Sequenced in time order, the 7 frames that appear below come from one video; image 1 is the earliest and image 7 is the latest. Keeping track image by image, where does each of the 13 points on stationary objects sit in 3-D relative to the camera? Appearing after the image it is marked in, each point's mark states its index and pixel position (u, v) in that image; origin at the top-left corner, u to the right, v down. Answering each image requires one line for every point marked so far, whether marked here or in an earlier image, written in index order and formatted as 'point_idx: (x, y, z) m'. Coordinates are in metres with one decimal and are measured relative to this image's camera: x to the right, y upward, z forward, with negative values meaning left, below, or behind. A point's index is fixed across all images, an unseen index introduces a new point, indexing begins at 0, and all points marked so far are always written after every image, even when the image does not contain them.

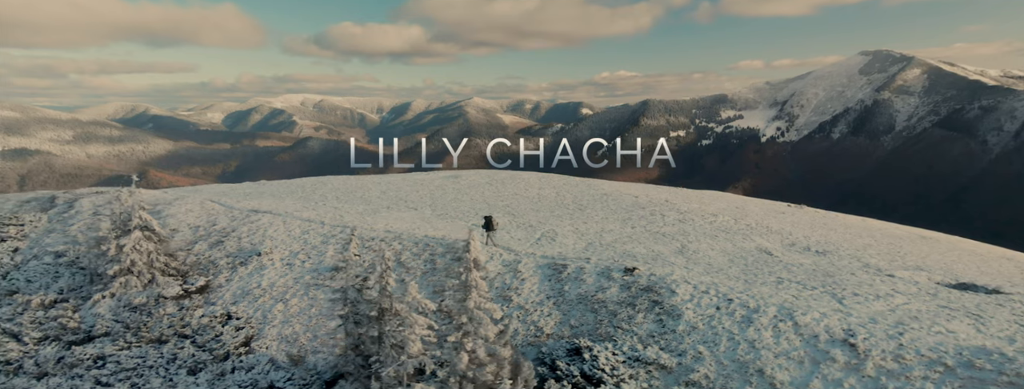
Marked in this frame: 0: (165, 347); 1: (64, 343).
0: (-11.2, -5.0, +15.6) m
1: (-15.5, -5.1, +16.3) m
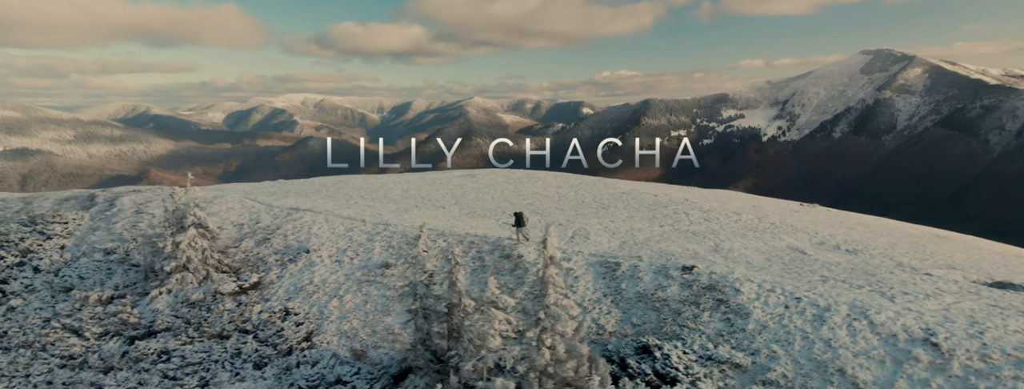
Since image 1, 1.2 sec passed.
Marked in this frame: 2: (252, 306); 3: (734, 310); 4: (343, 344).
0: (-9.3, -4.8, +15.7) m
1: (-13.6, -5.0, +16.6) m
2: (-9.5, -4.1, +17.7) m
3: (+6.5, -3.4, +13.7) m
4: (-5.4, -4.8, +15.5) m
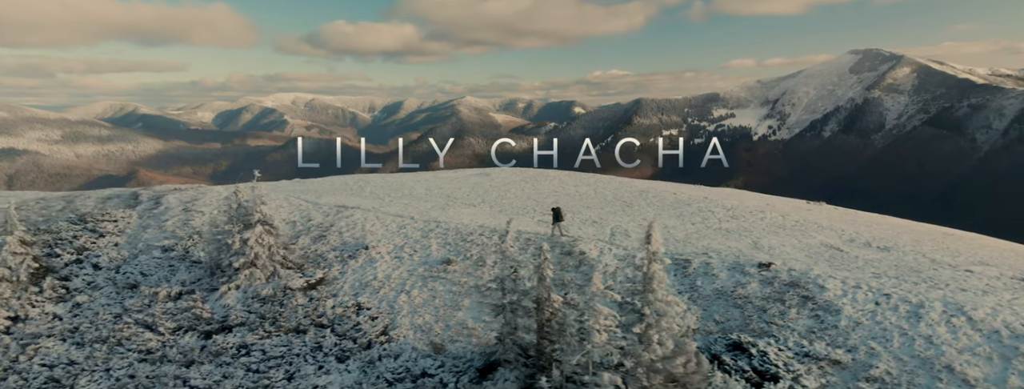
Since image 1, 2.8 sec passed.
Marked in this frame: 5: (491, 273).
0: (-6.9, -4.7, +15.8) m
1: (-11.1, -4.9, +16.8) m
2: (-7.0, -4.0, +17.8) m
3: (+8.9, -3.2, +13.5) m
4: (-3.0, -4.7, +15.5) m
5: (-0.8, -3.3, +19.6) m
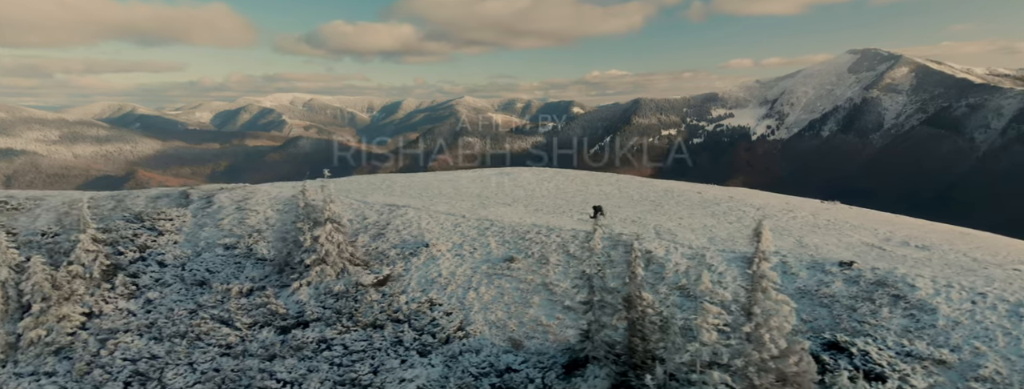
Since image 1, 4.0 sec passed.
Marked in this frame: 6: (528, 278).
0: (-4.4, -4.7, +16.1) m
1: (-8.6, -4.8, +17.1) m
2: (-4.4, -3.9, +18.0) m
3: (+11.4, -3.1, +13.2) m
4: (-0.5, -4.6, +15.6) m
5: (+1.9, -3.2, +19.6) m
6: (+0.7, -3.4, +19.2) m
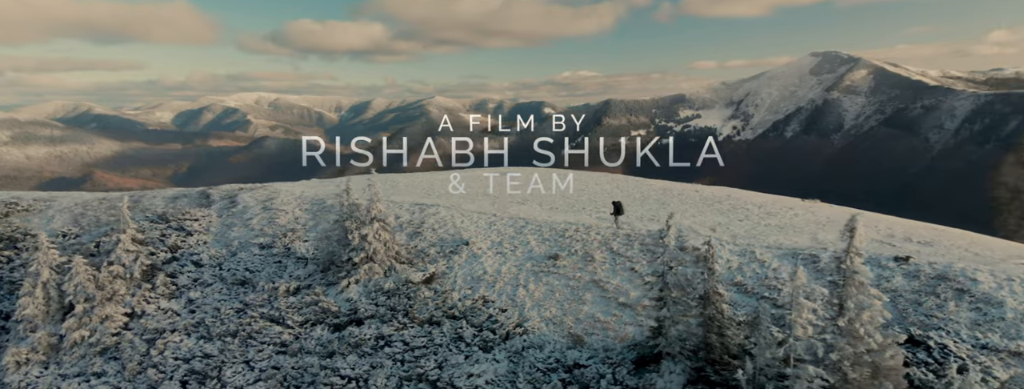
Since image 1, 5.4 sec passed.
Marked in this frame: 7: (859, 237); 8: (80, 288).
0: (-2.4, -4.6, +16.1) m
1: (-6.6, -4.8, +17.1) m
2: (-2.4, -3.8, +18.0) m
3: (+13.4, -3.0, +13.4) m
4: (+1.5, -4.5, +15.7) m
5: (+3.8, -3.1, +19.7) m
6: (+2.6, -3.3, +19.2) m
7: (+7.6, -0.9, +10.5) m
8: (-16.6, -3.6, +18.1) m
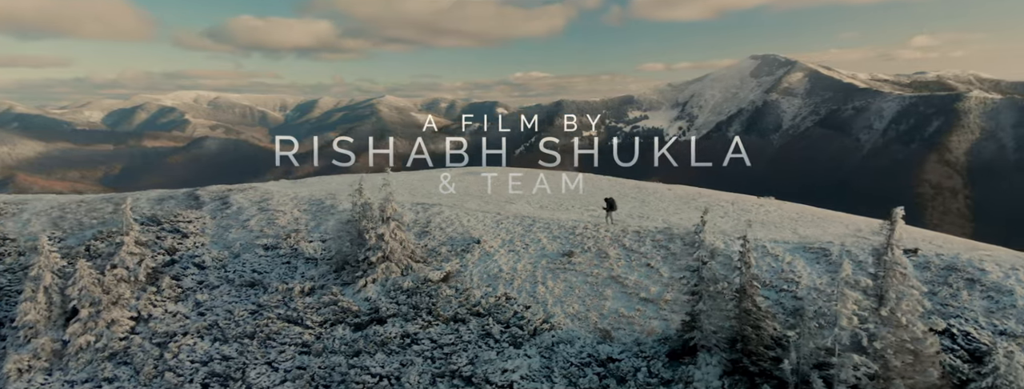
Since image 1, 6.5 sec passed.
0: (-1.5, -4.5, +16.1) m
1: (-5.7, -4.7, +16.9) m
2: (-1.6, -3.7, +18.0) m
3: (+14.4, -2.8, +14.1) m
4: (+2.4, -4.4, +15.9) m
5: (+4.5, -3.0, +20.0) m
6: (+3.4, -3.2, +19.4) m
7: (+8.7, -0.7, +10.9) m
8: (-15.8, -3.6, +17.4) m
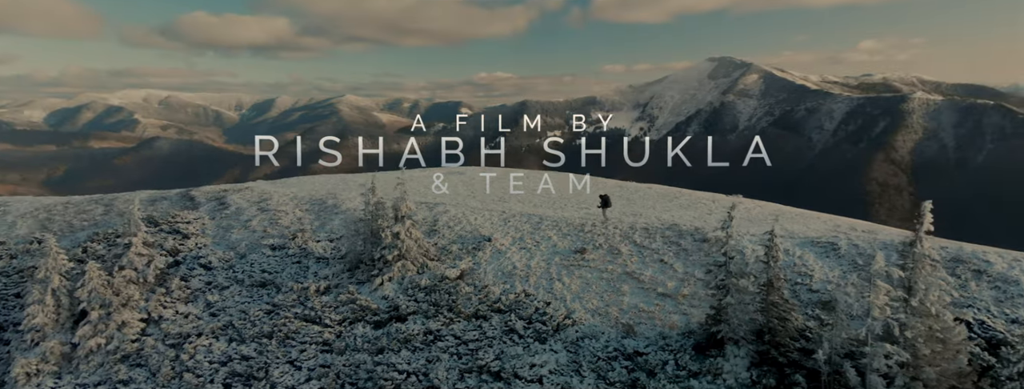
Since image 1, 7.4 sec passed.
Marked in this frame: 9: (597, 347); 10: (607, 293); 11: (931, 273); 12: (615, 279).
0: (-0.7, -4.4, +16.2) m
1: (-5.0, -4.6, +16.8) m
2: (-0.9, -3.6, +18.1) m
3: (+15.2, -2.6, +14.7) m
4: (+3.2, -4.3, +16.1) m
5: (+5.2, -2.9, +20.3) m
6: (+4.0, -3.1, +19.7) m
7: (+9.7, -0.6, +11.3) m
8: (-15.0, -3.6, +17.0) m
9: (+2.6, -4.8, +14.8) m
10: (+3.6, -3.7, +17.8) m
11: (+9.4, -1.7, +10.8) m
12: (+4.1, -3.4, +18.8) m
